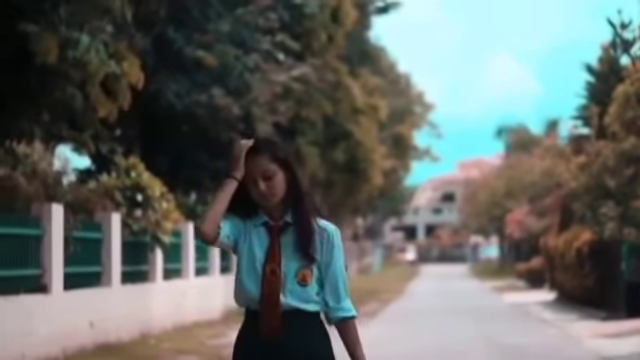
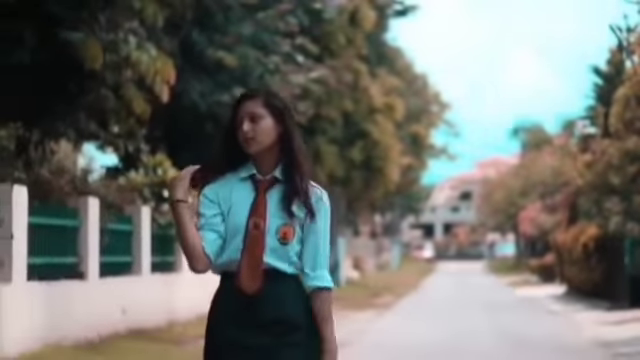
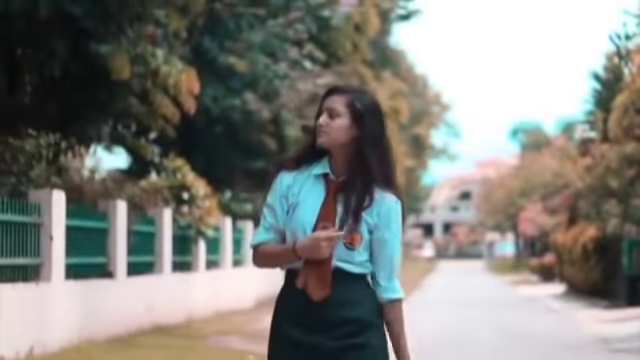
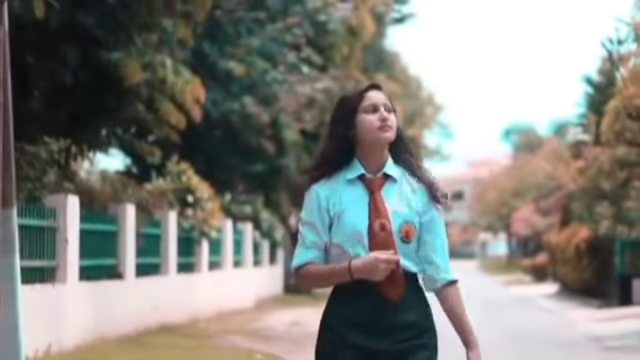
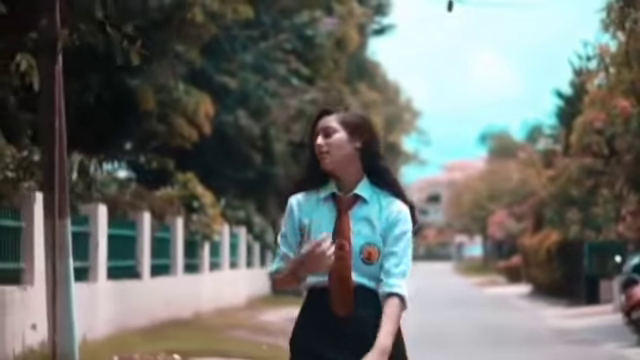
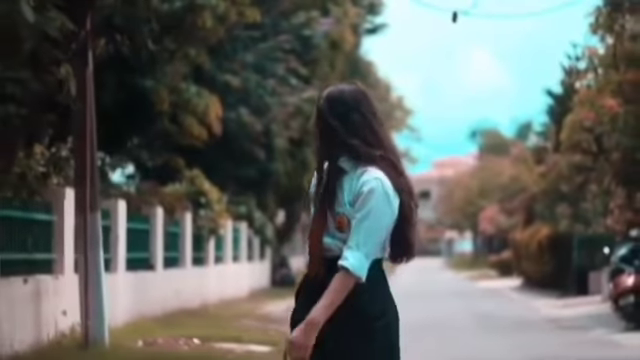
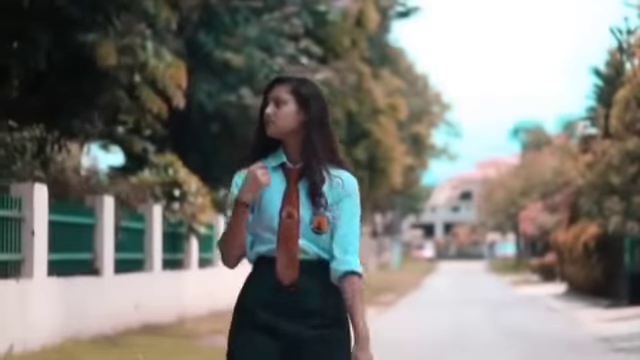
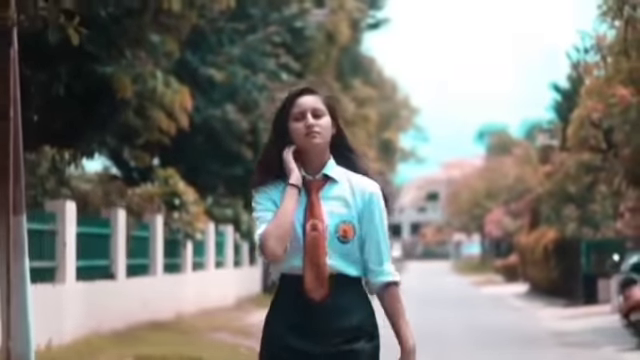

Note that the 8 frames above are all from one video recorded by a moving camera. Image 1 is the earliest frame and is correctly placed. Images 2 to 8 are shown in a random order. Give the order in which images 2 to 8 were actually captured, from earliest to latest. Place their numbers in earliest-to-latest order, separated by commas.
2, 7, 3, 4, 8, 5, 6
